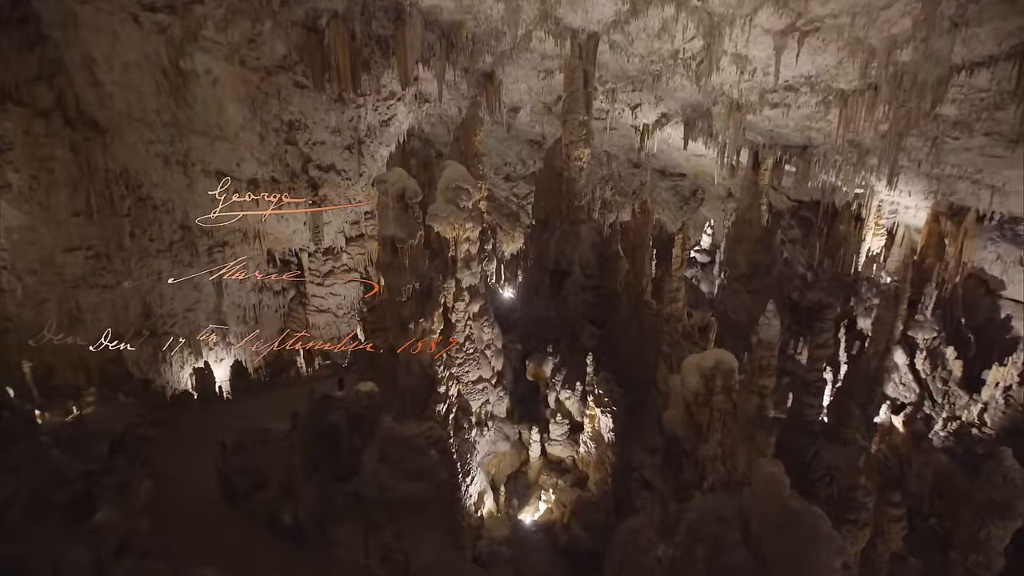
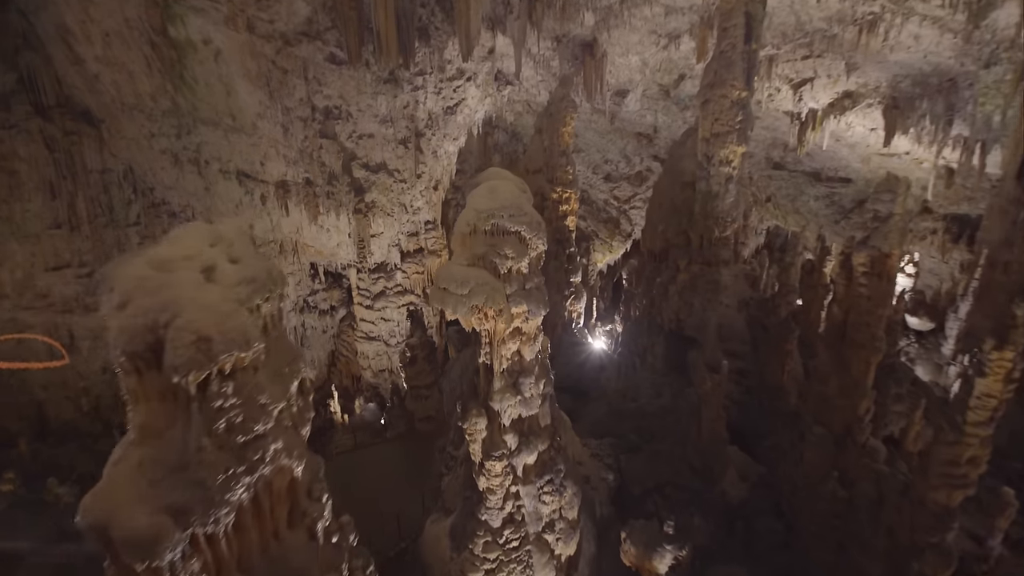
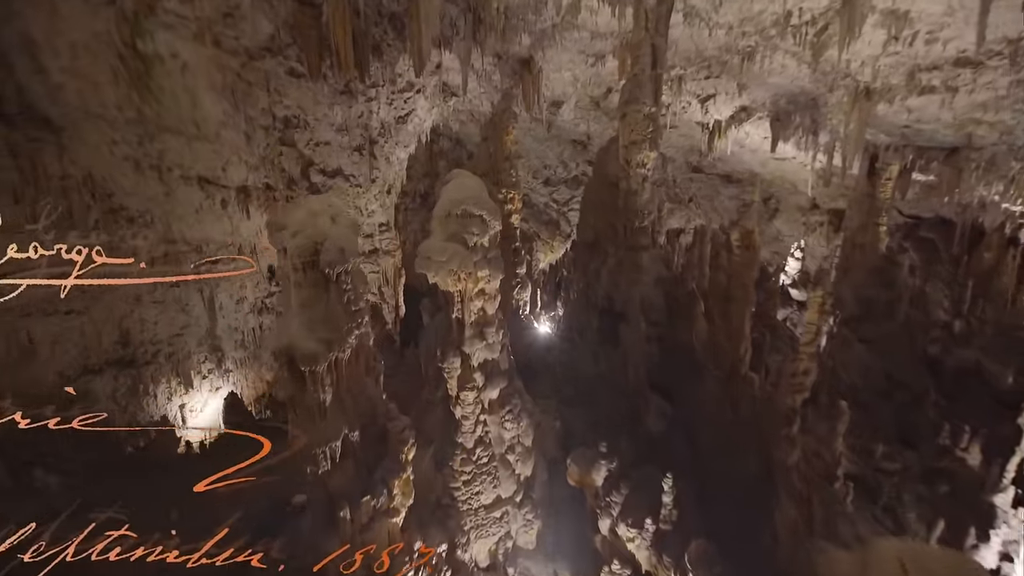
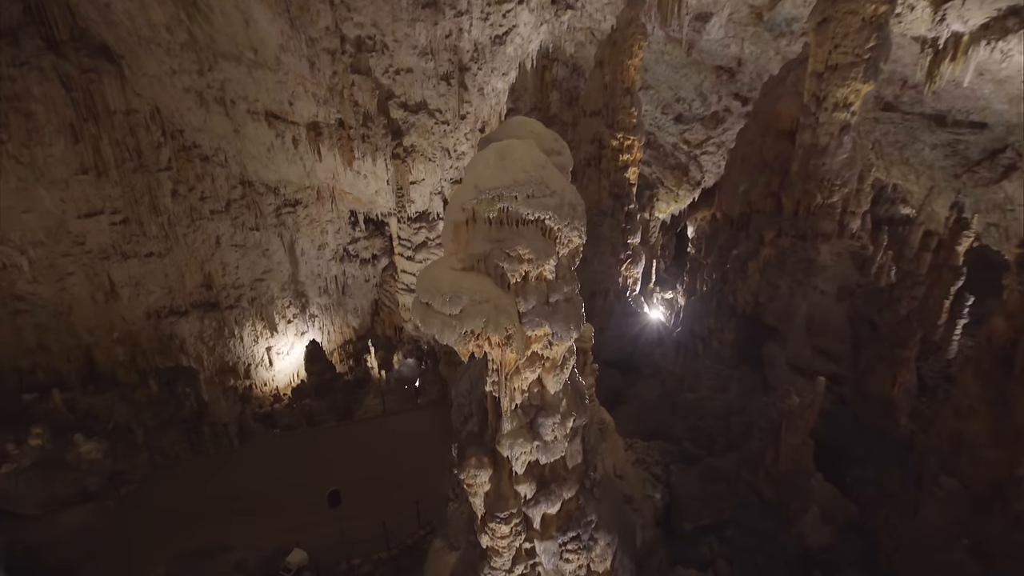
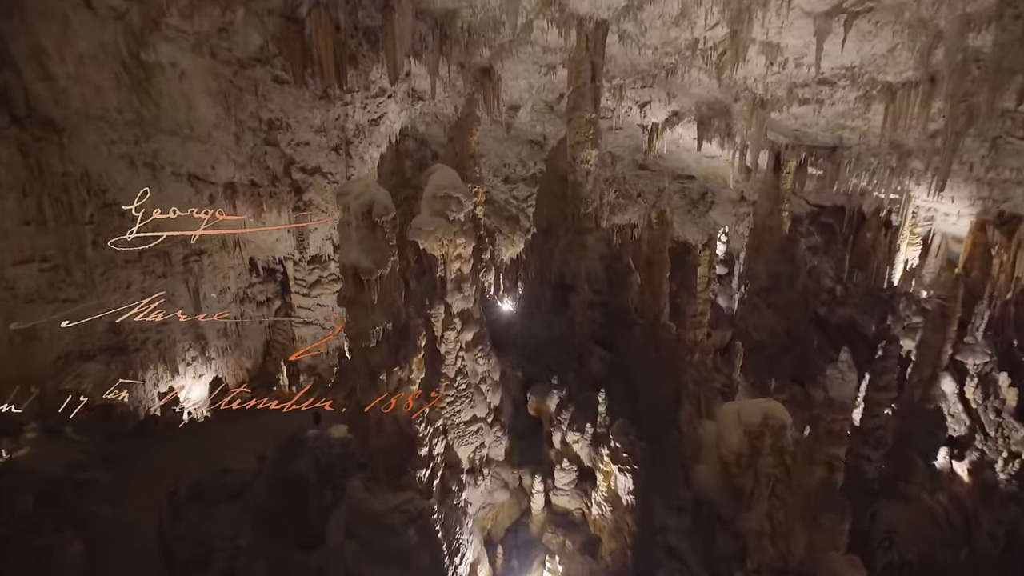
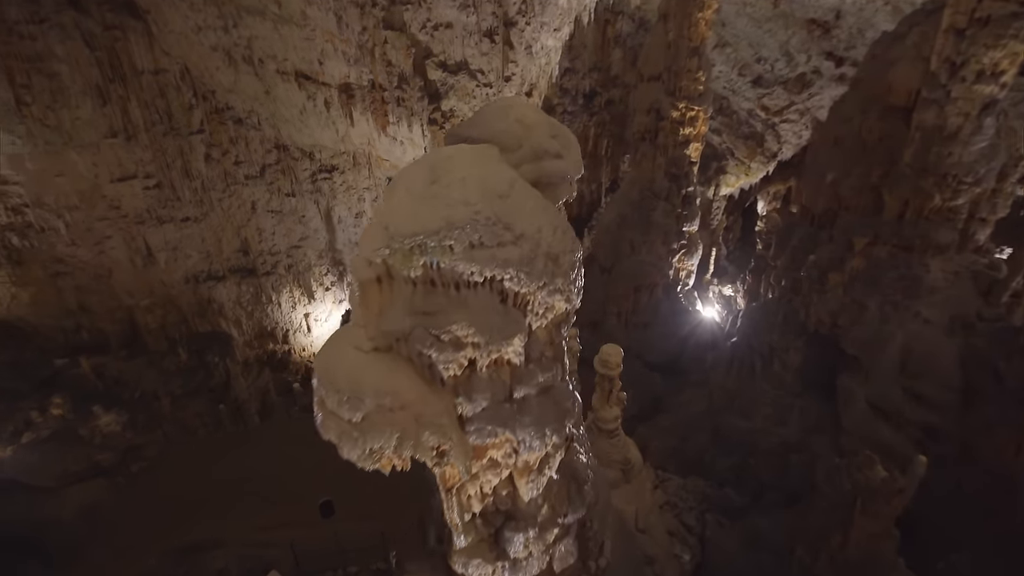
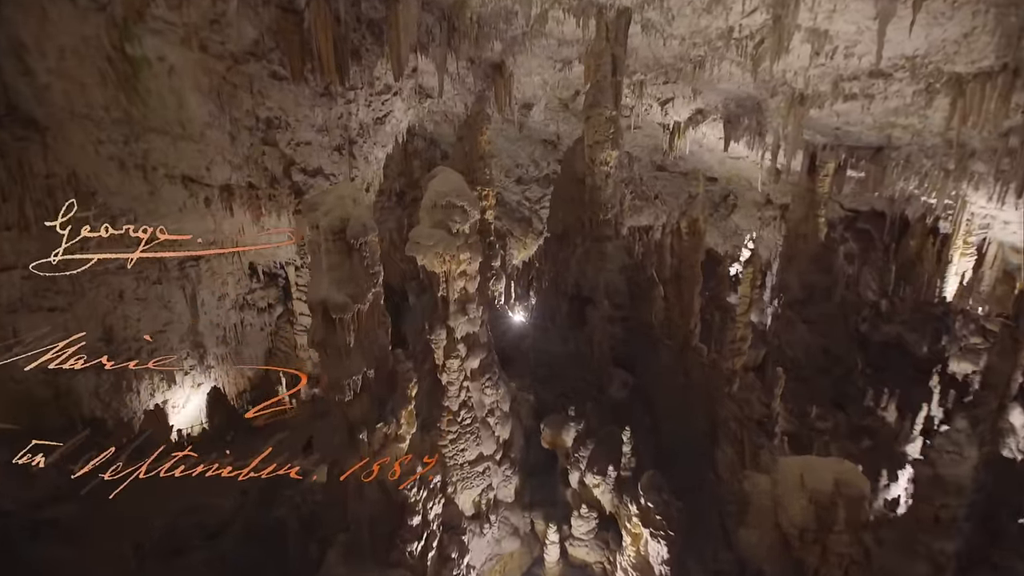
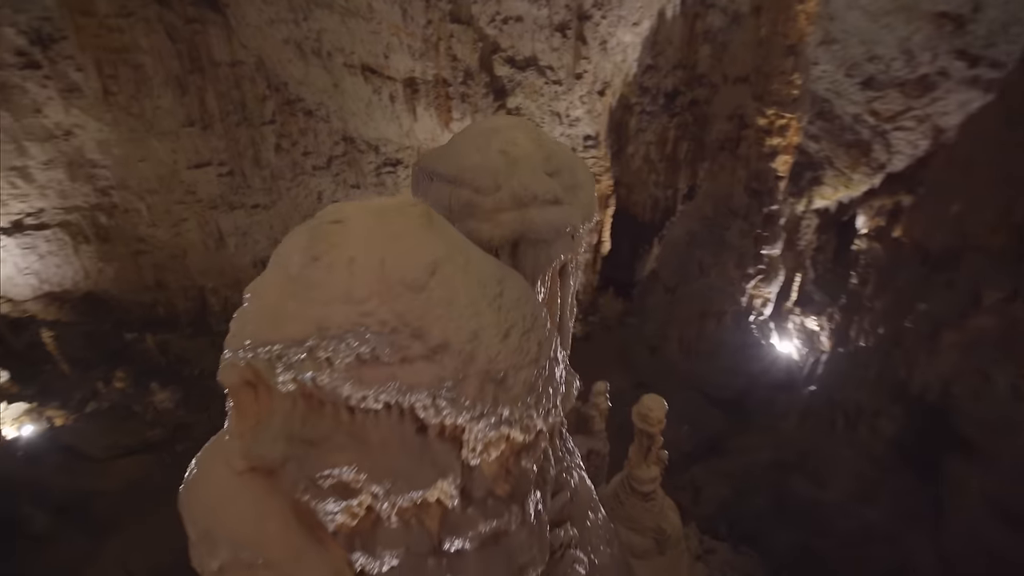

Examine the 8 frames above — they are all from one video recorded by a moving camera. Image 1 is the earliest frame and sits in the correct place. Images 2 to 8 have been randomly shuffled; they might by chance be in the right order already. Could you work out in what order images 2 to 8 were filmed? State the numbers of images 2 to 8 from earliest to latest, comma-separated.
5, 7, 3, 2, 4, 6, 8
